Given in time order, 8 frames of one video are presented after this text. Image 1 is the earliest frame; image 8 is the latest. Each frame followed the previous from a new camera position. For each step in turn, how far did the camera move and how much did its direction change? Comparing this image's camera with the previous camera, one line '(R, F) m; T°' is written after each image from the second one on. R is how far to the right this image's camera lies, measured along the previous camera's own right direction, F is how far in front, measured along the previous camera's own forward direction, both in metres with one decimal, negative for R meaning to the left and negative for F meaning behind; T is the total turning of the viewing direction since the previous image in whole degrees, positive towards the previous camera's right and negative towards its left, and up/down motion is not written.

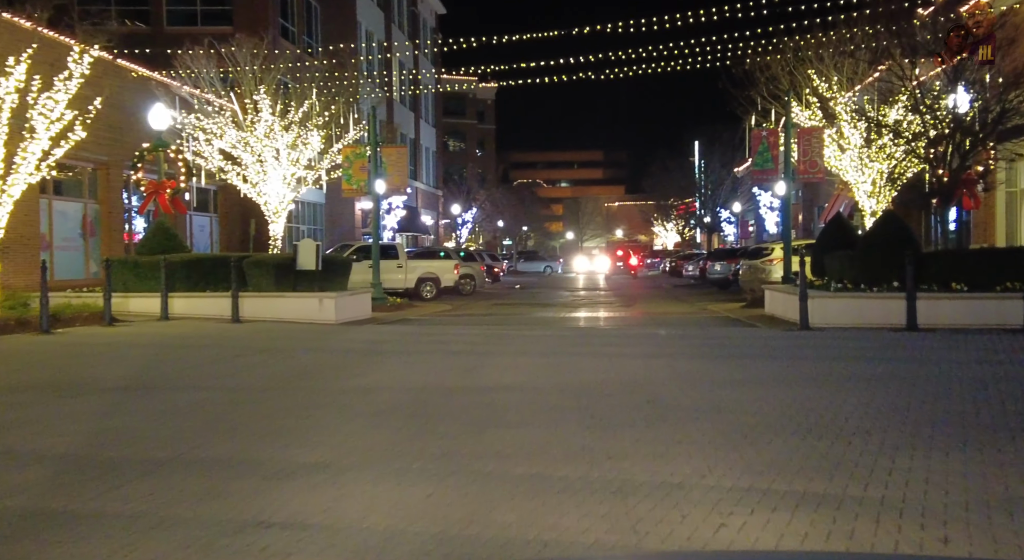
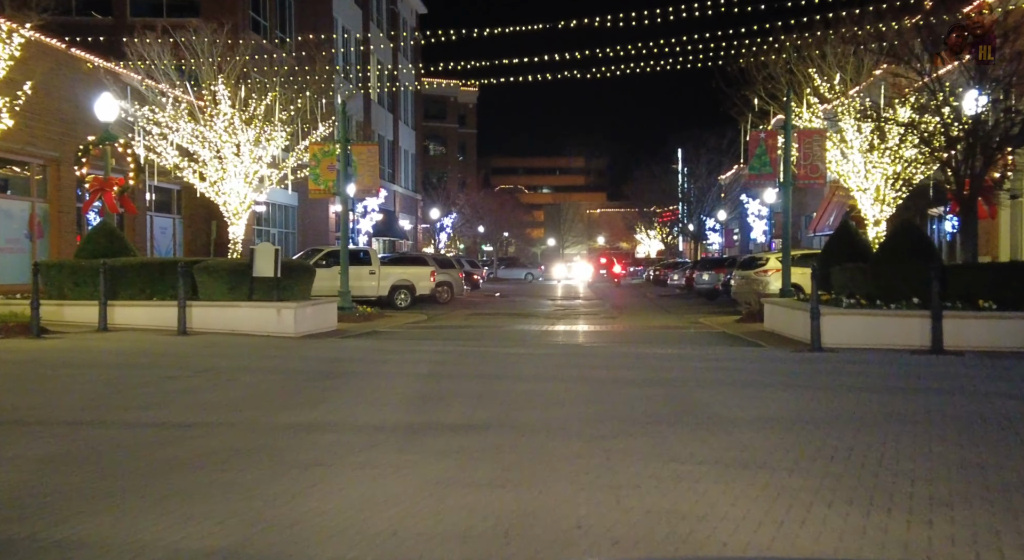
(0.0, +1.9) m; +1°
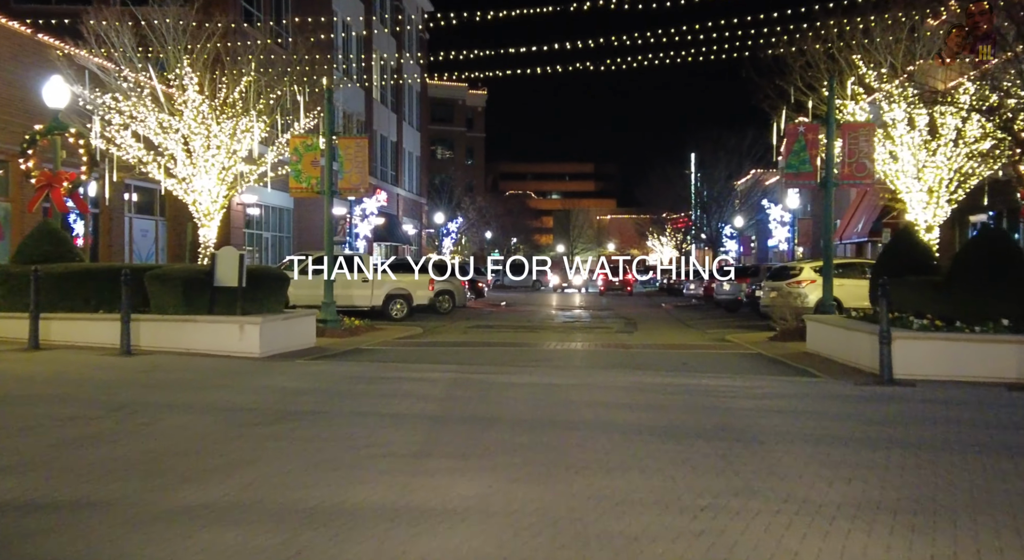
(+0.1, +2.8) m; -1°
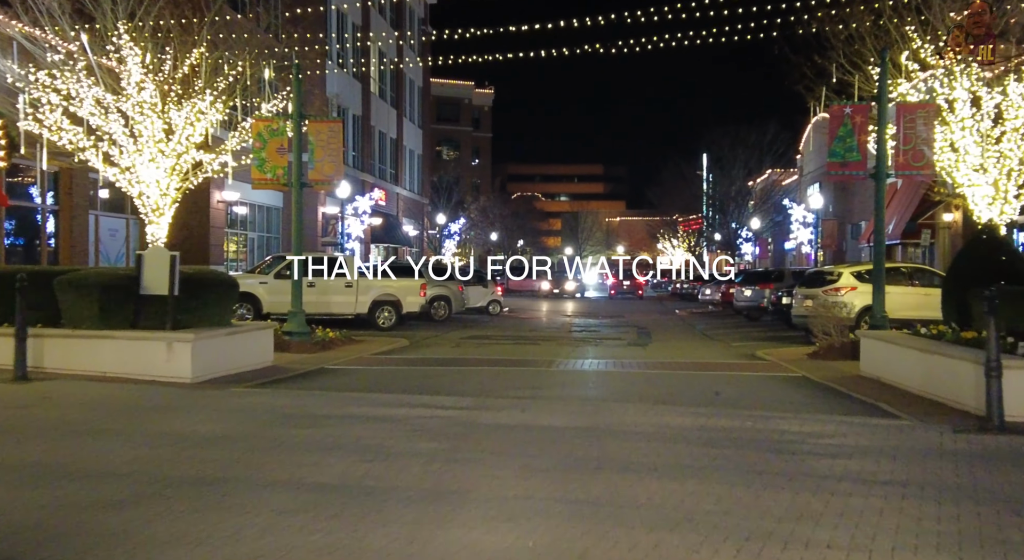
(+0.2, +3.1) m; 0°
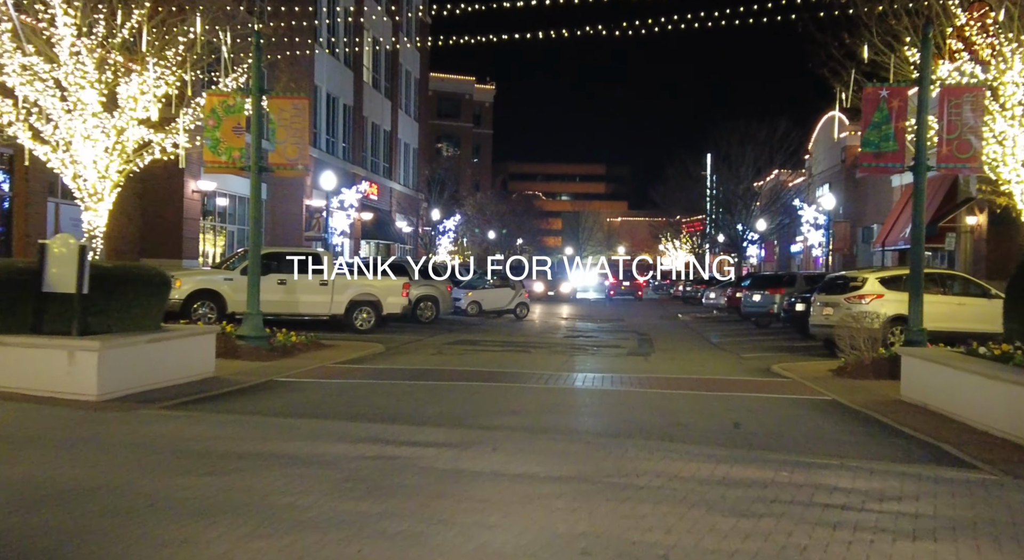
(+0.3, +2.3) m; 0°
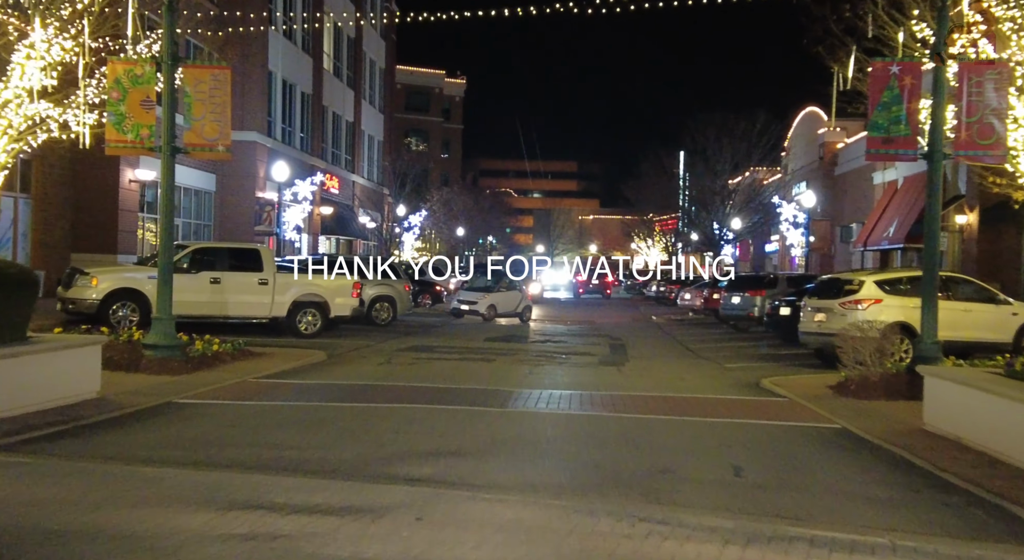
(+0.3, +2.3) m; +2°
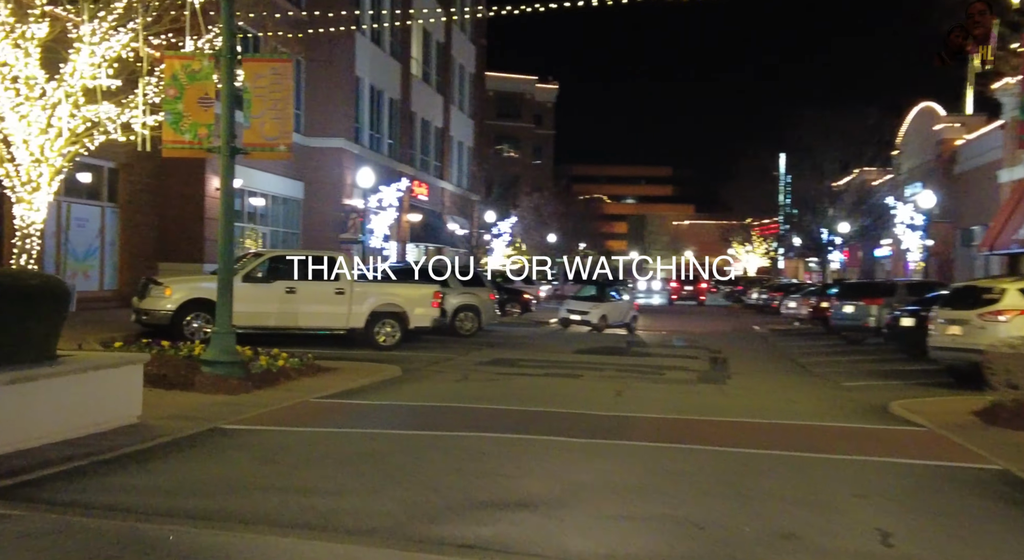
(+0.1, +1.5) m; -6°
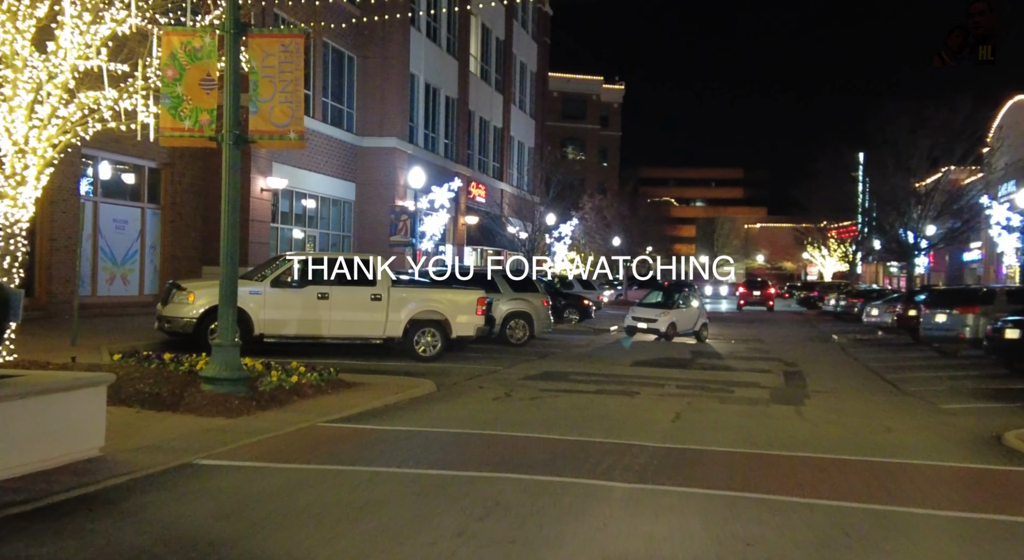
(+0.3, +1.9) m; -4°
